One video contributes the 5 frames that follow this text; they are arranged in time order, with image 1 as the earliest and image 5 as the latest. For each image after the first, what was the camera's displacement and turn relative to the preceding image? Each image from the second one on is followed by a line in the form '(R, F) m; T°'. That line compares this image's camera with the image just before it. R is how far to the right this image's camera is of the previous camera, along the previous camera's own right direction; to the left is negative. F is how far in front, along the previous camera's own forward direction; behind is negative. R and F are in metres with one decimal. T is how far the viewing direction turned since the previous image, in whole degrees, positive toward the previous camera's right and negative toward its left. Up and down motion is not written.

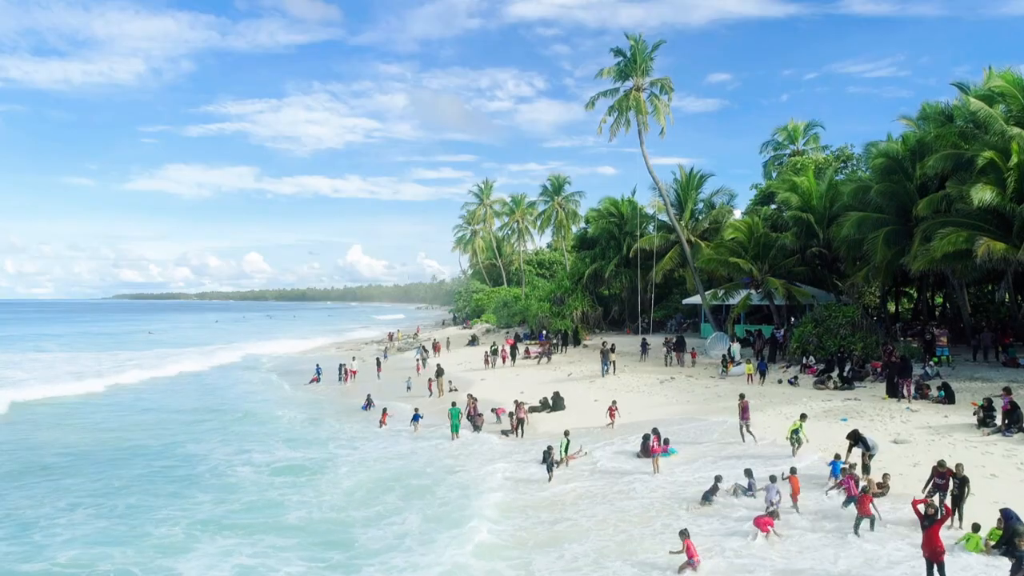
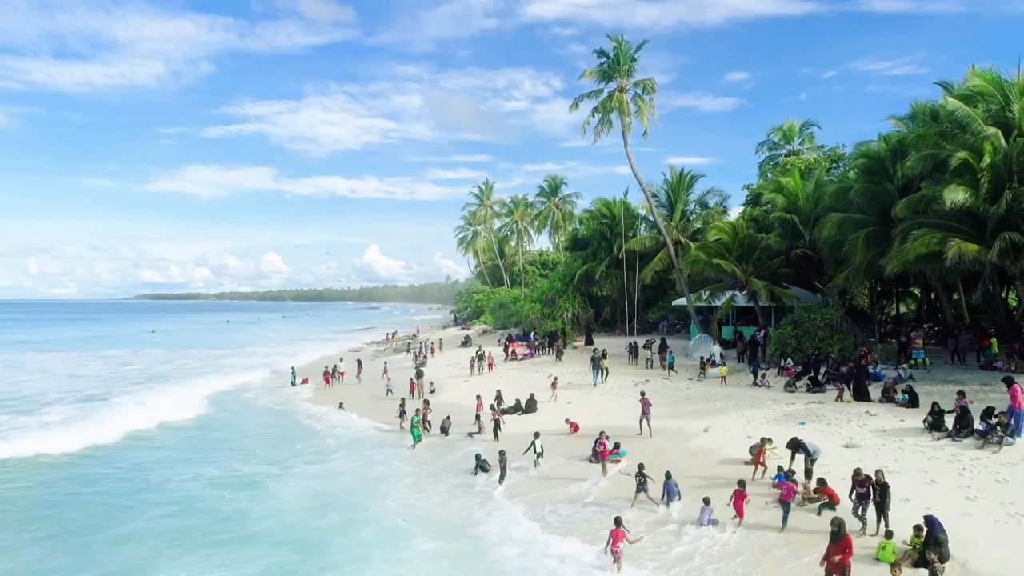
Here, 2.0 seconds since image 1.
(+1.5, +0.1) m; -1°
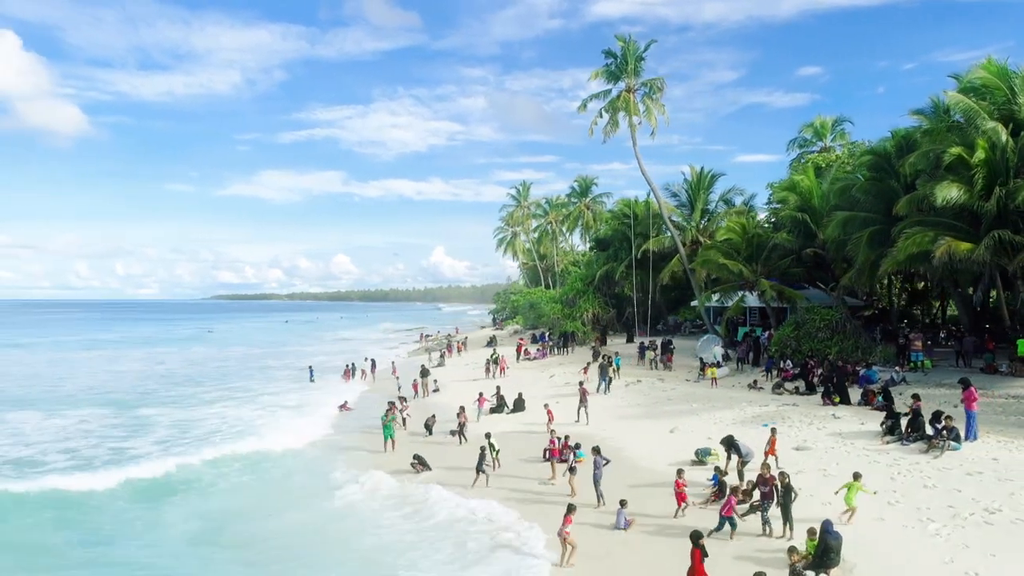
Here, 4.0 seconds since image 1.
(+2.4, -0.3) m; -4°
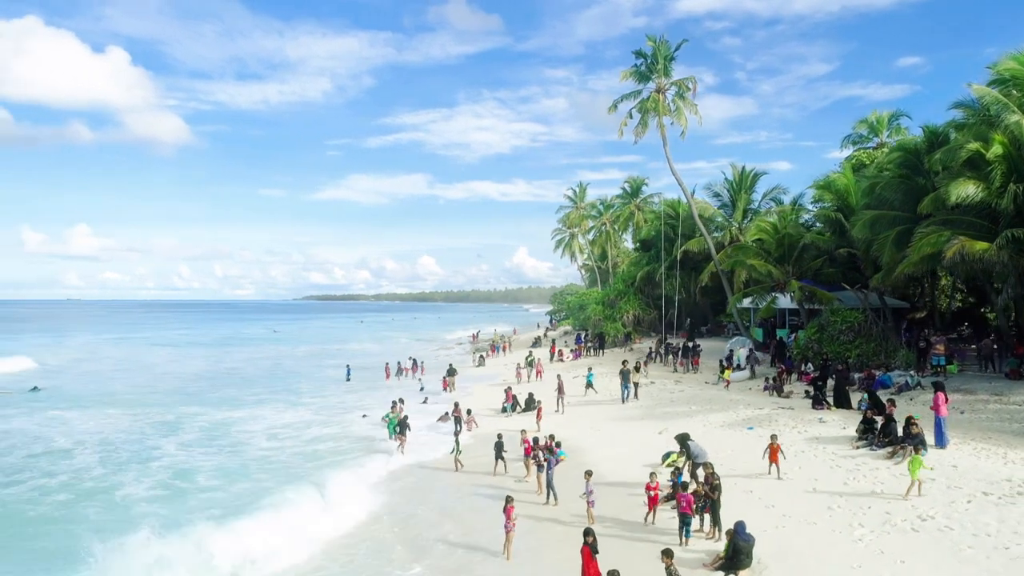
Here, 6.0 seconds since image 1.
(+2.3, -0.5) m; -6°
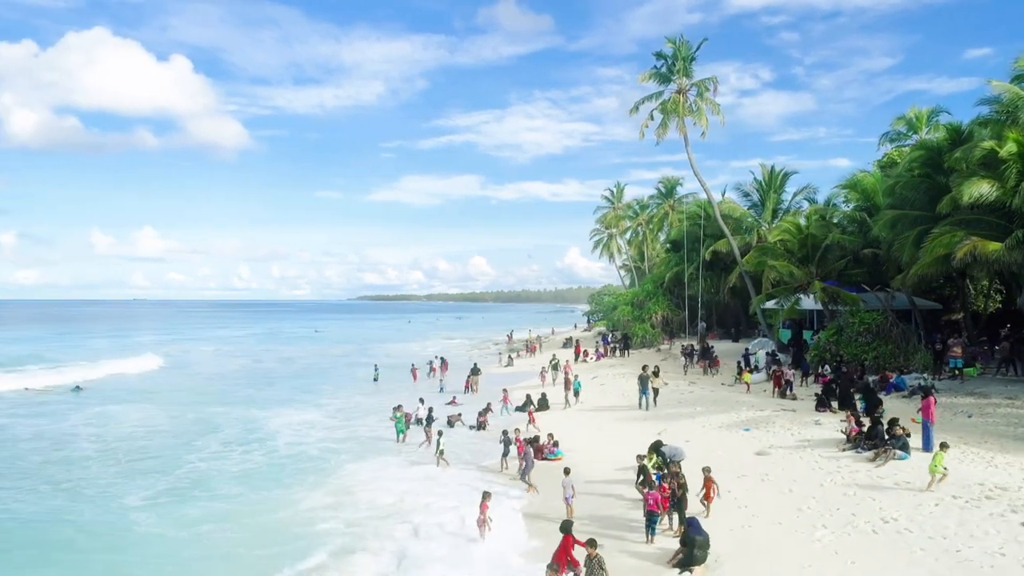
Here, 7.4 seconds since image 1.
(+1.2, -0.5) m; -4°
